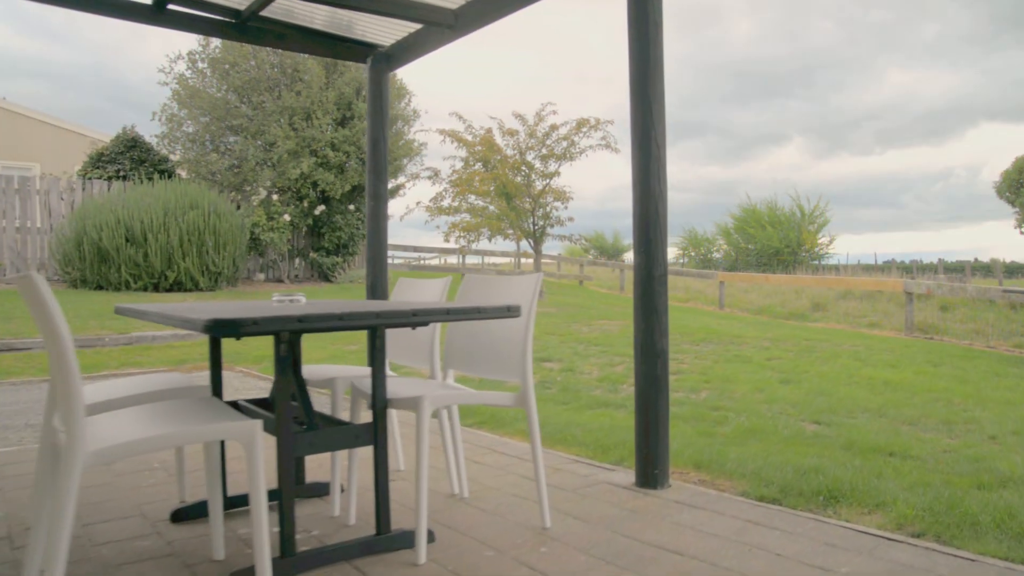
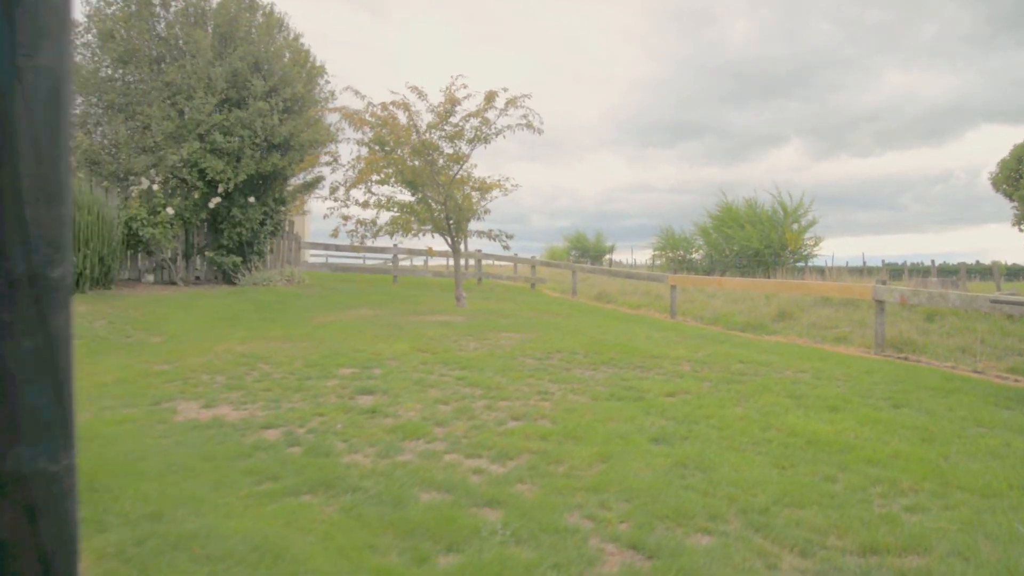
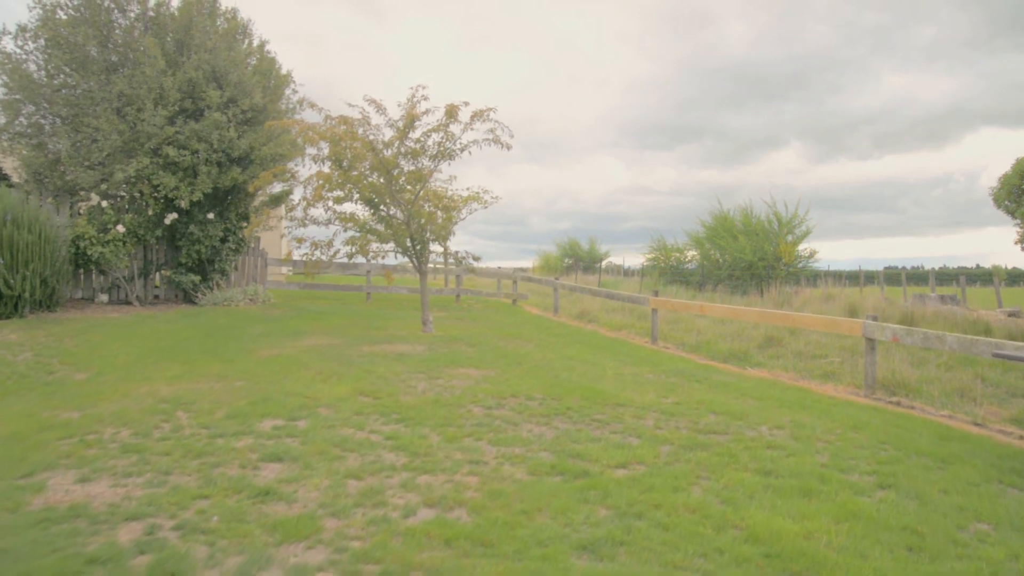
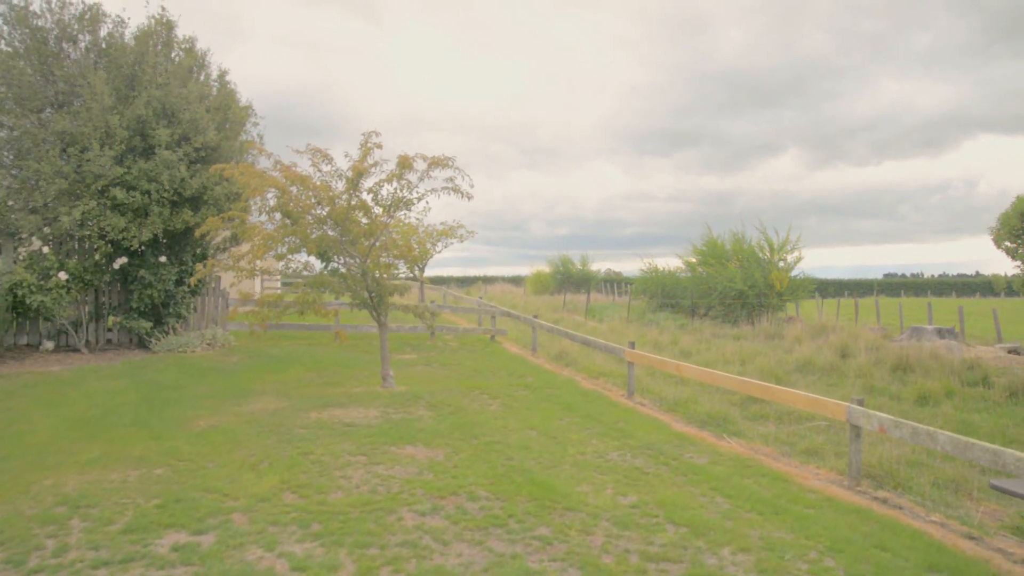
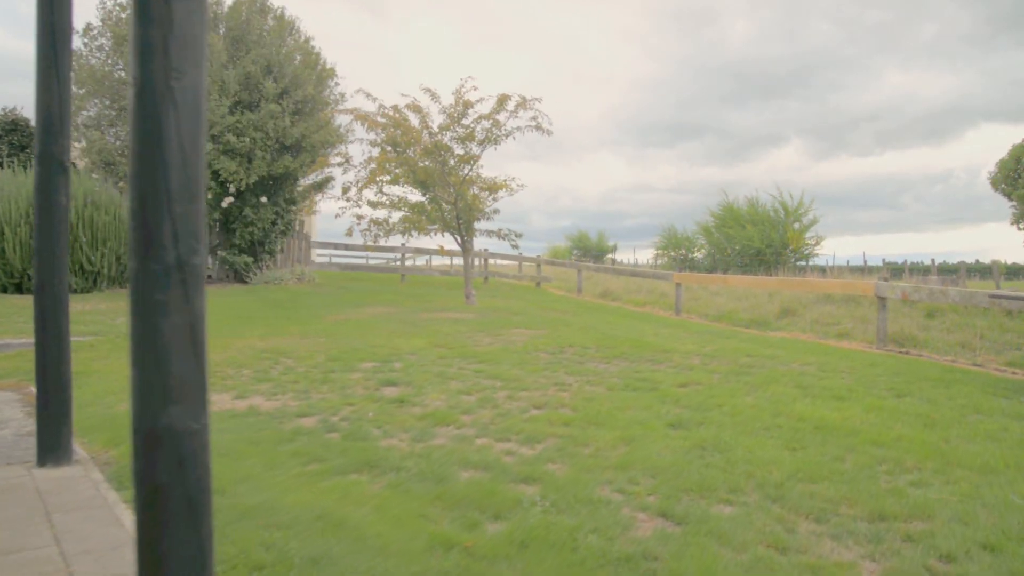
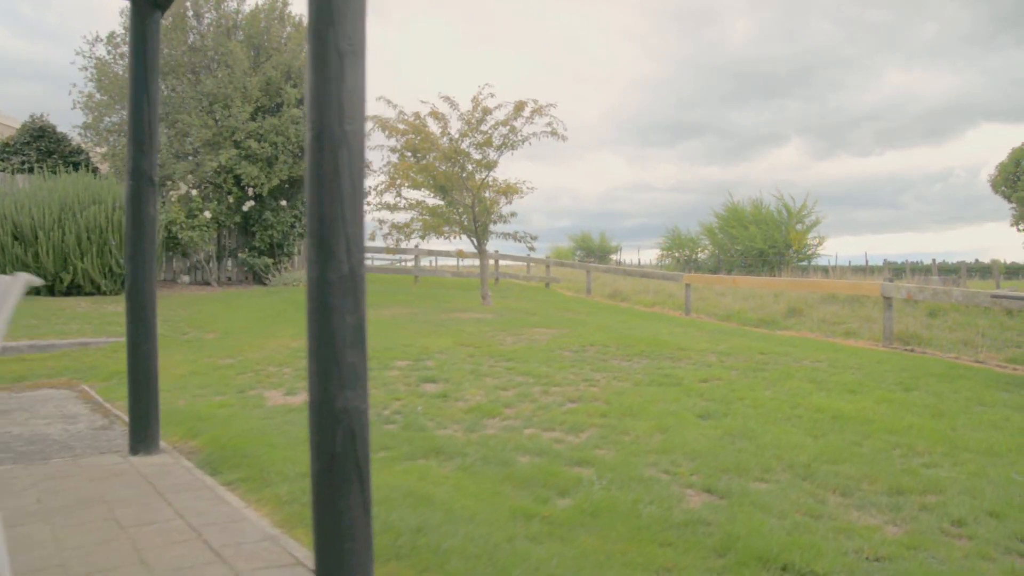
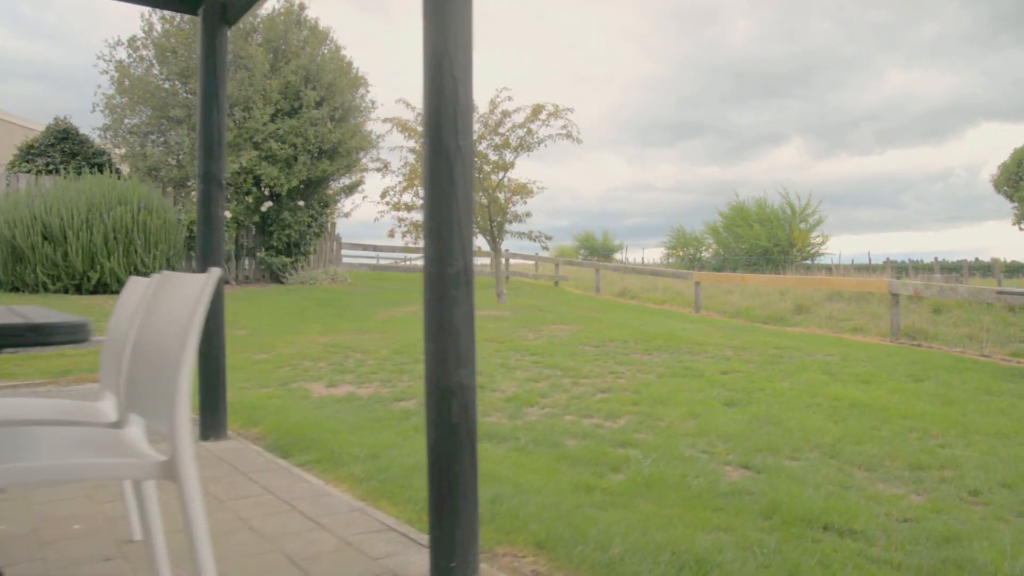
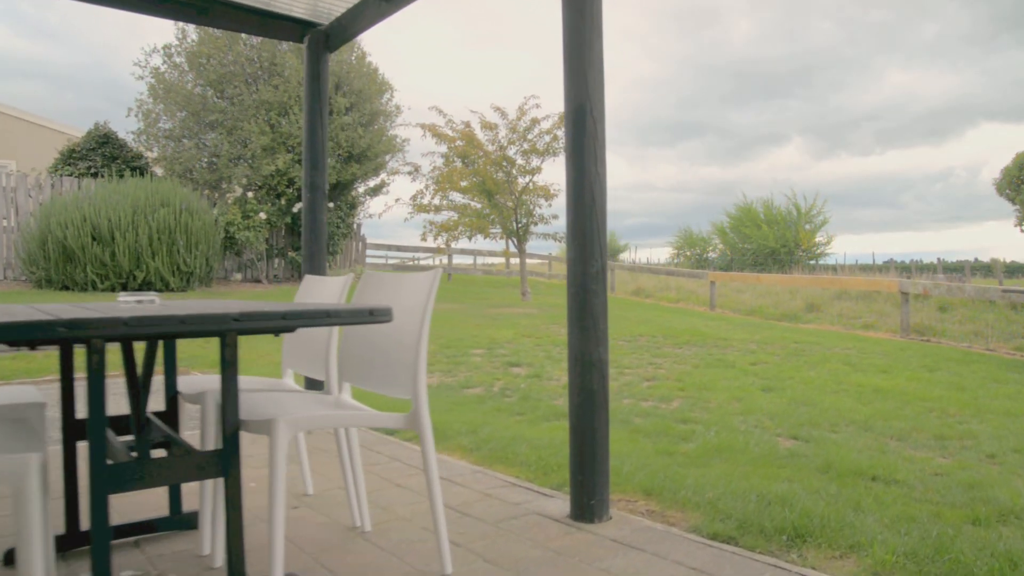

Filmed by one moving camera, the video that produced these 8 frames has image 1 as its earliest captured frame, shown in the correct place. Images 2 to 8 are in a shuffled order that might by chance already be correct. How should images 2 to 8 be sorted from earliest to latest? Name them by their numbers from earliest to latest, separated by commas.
8, 7, 6, 5, 2, 3, 4
